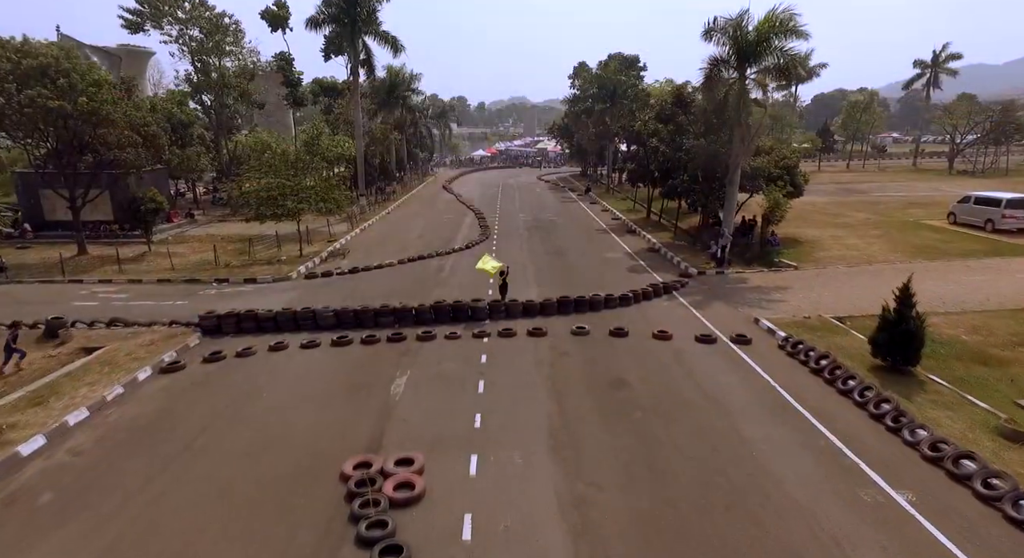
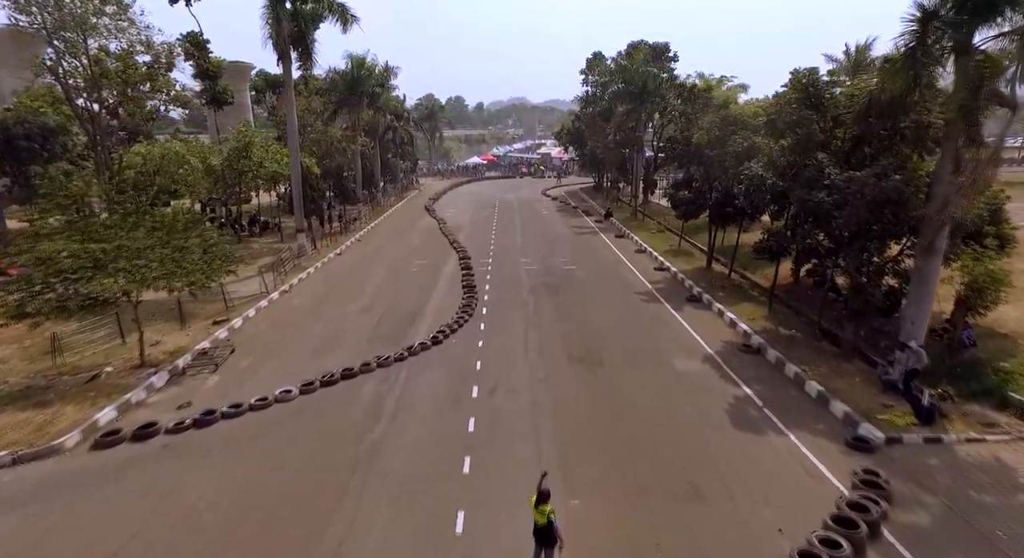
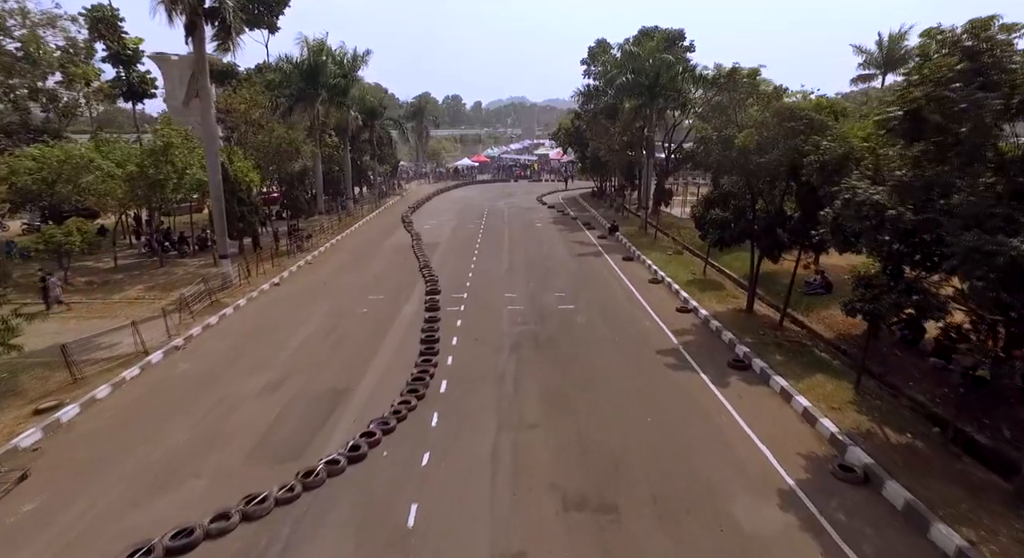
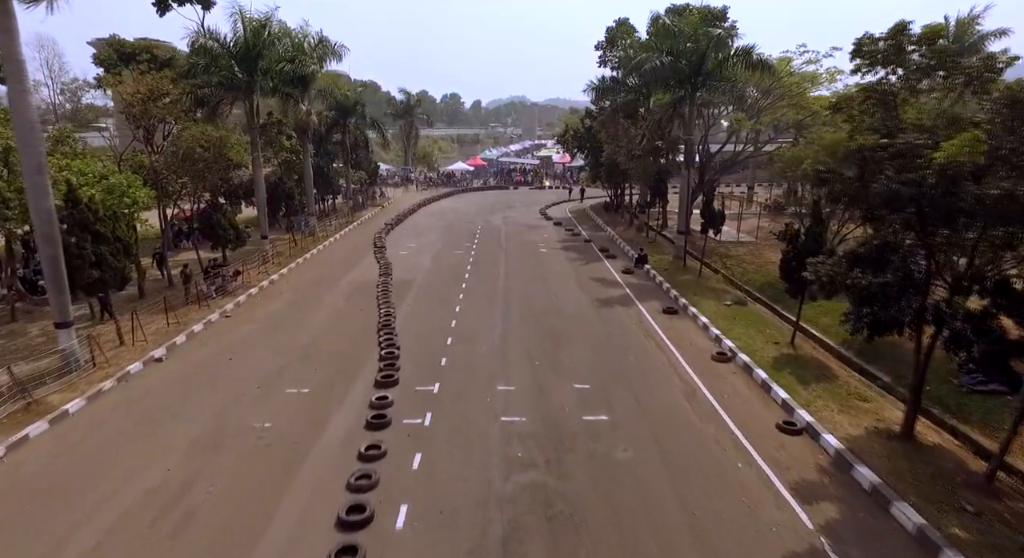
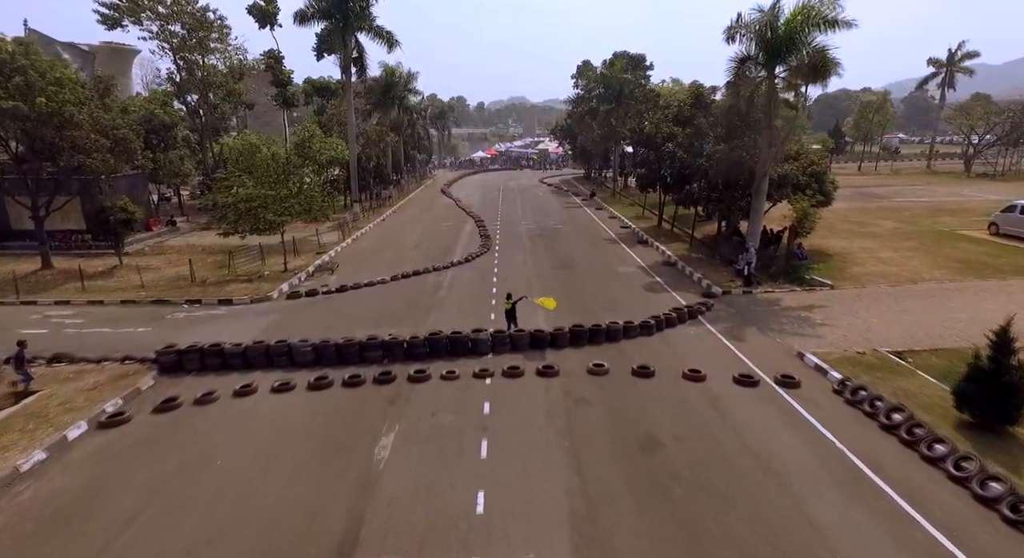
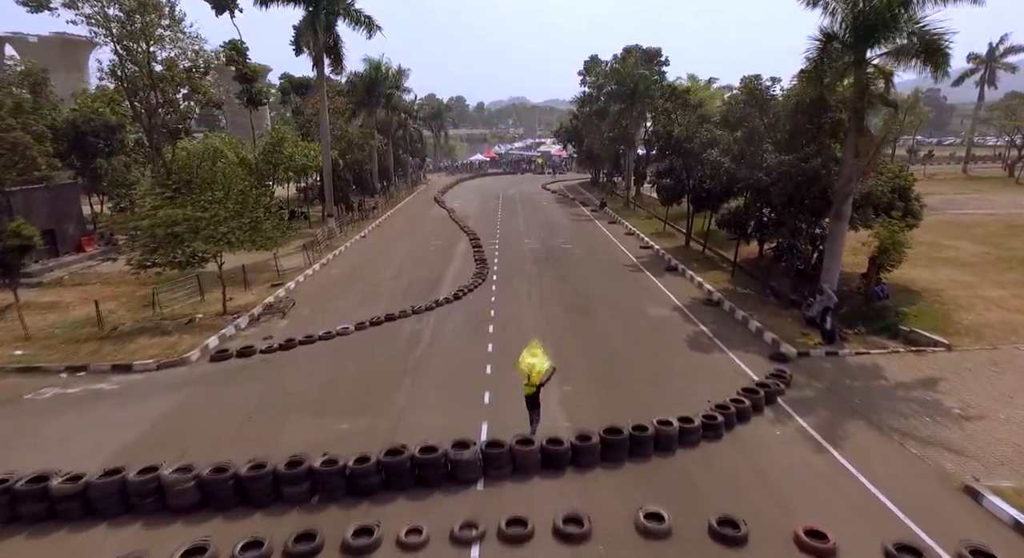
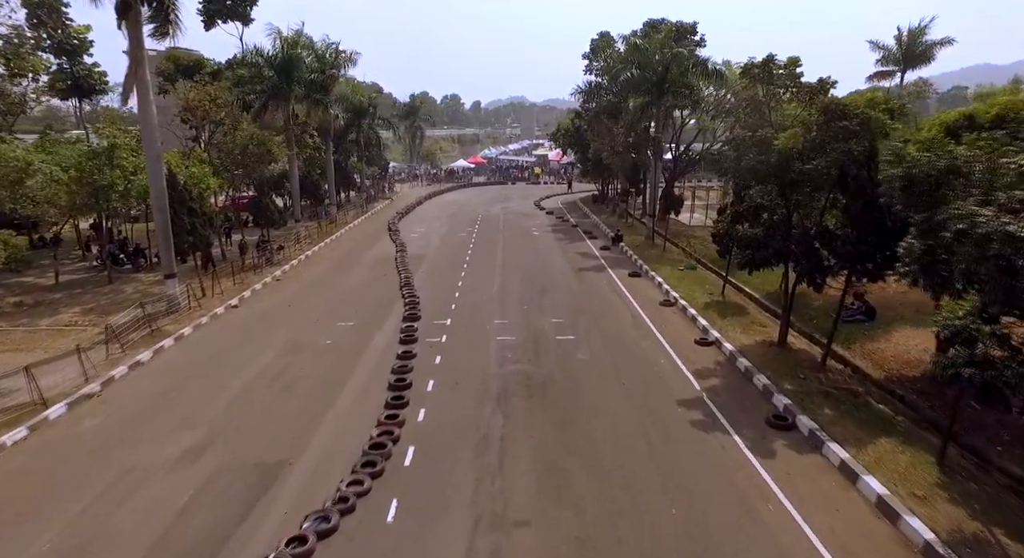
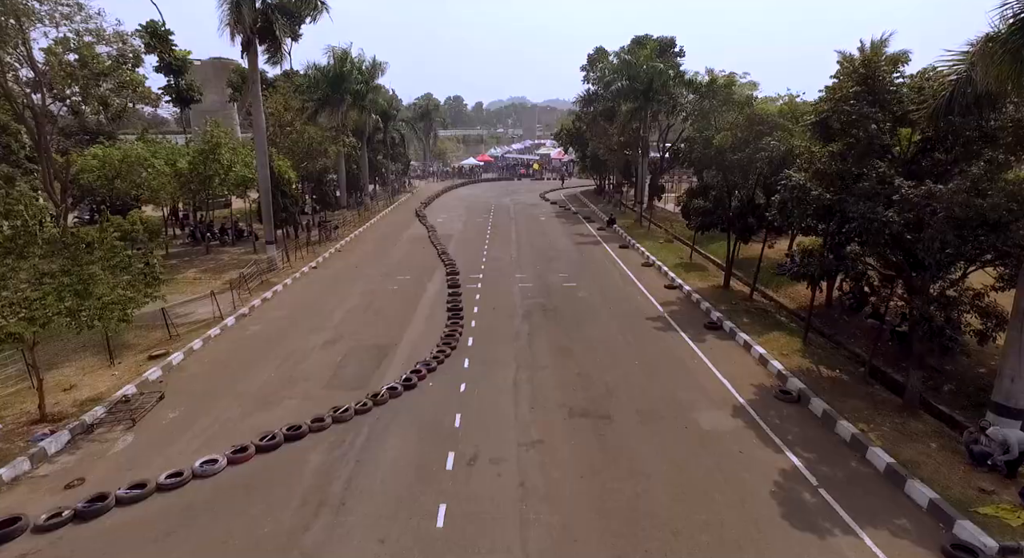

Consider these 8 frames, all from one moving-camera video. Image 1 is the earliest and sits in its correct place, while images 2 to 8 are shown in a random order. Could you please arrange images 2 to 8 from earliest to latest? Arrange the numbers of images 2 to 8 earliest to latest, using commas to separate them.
5, 6, 2, 8, 3, 7, 4
